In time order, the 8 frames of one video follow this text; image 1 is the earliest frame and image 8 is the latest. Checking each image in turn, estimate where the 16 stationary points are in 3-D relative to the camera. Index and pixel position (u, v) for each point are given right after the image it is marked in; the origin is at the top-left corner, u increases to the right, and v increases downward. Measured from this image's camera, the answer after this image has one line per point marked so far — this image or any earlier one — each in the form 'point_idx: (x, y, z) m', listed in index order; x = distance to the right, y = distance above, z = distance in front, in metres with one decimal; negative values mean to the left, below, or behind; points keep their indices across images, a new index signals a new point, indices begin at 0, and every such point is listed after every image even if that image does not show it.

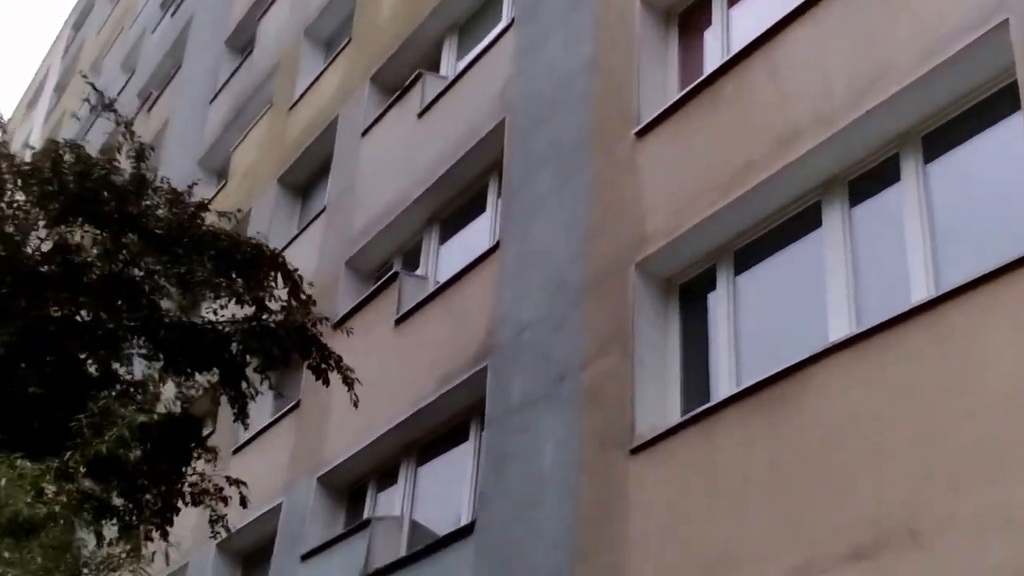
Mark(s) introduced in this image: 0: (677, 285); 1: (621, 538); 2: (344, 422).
0: (+1.1, 0.0, +7.7) m
1: (+0.6, -1.4, +6.7) m
2: (-1.6, -1.3, +10.9) m
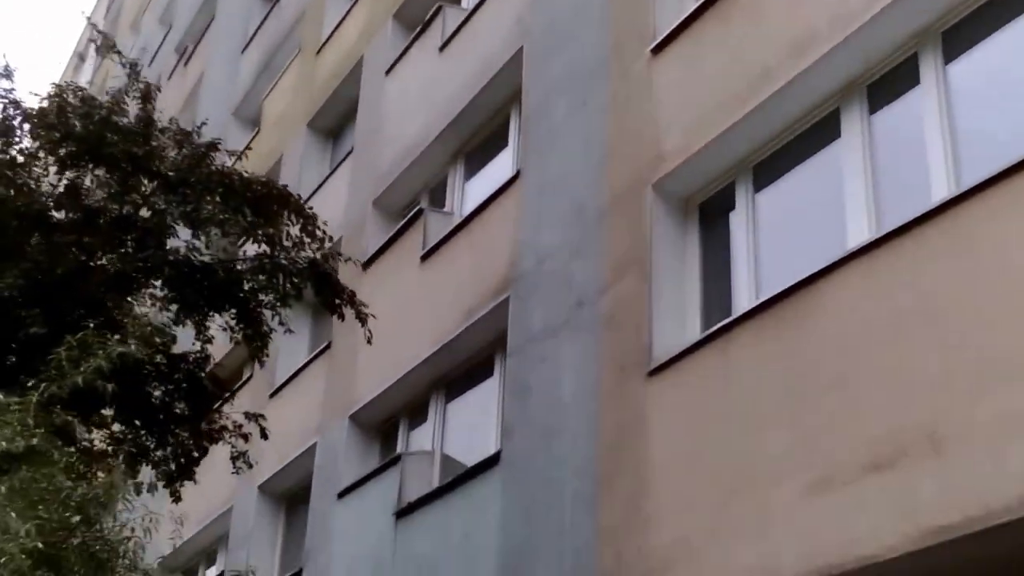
0: (+1.2, +0.5, +7.5) m
1: (+0.7, -1.0, +6.6) m
2: (-1.3, -0.7, +10.9) m
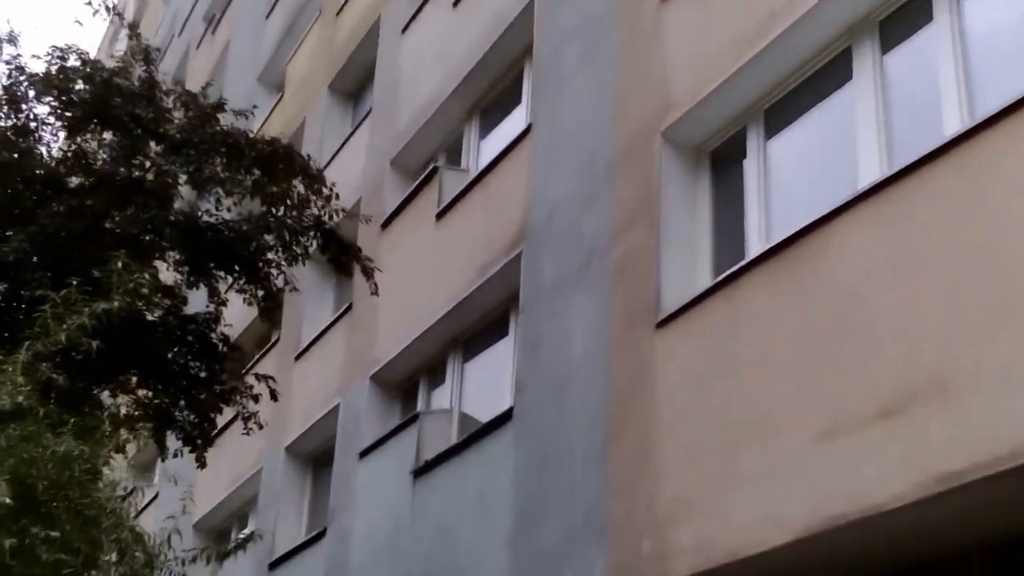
0: (+1.2, +0.9, +7.3) m
1: (+0.8, -0.7, +6.5) m
2: (-1.1, -0.3, +10.8) m
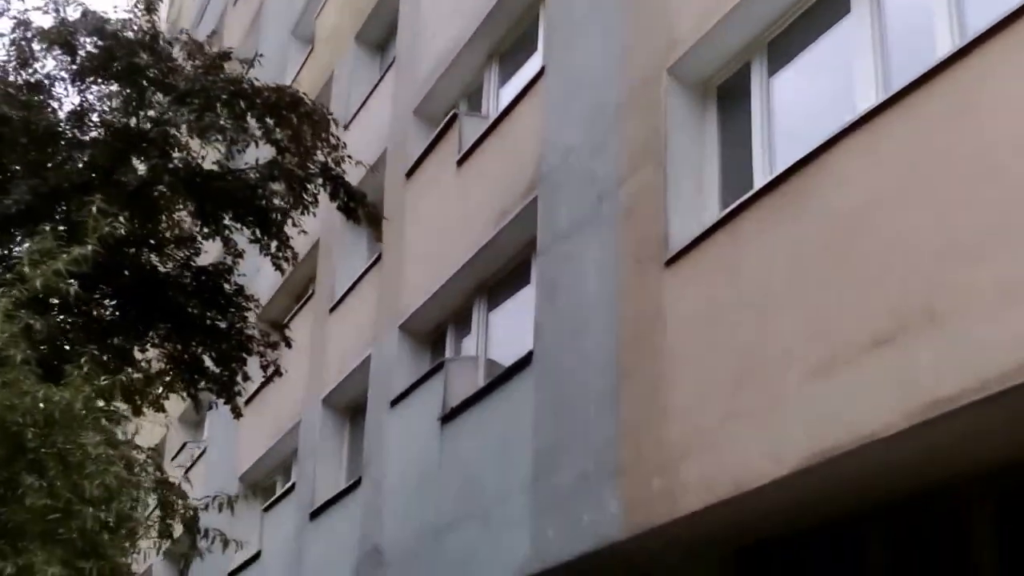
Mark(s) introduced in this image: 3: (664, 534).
0: (+1.3, +1.3, +7.2) m
1: (+0.8, -0.4, +6.5) m
2: (-0.9, +0.2, +10.9) m
3: (+0.8, -1.3, +6.2) m
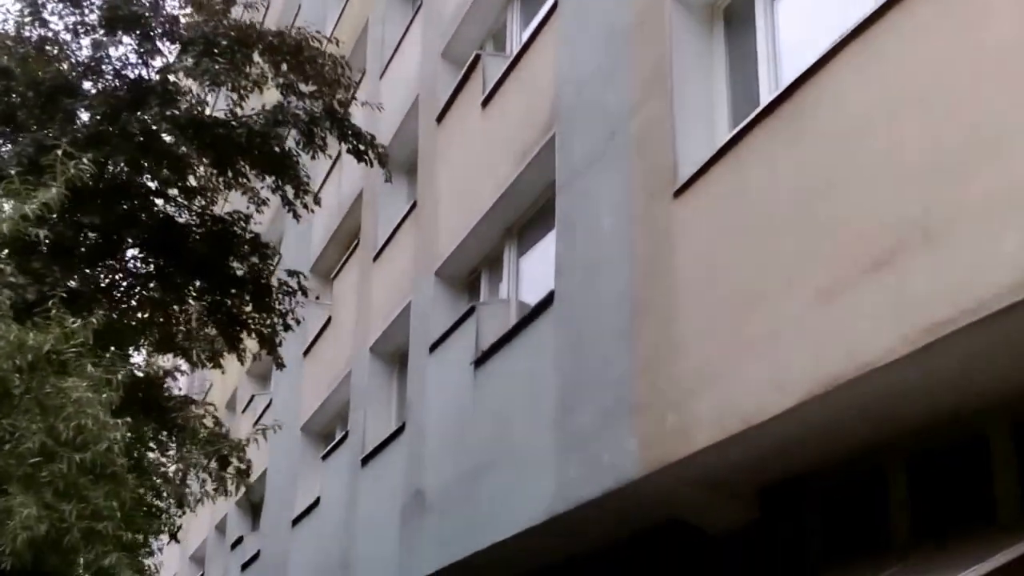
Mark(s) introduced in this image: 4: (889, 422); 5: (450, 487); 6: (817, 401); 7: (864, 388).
0: (+1.3, +1.7, +7.0) m
1: (+0.9, 0.0, +6.3) m
2: (-0.6, +0.7, +10.9) m
3: (+0.9, -1.0, +6.1) m
4: (+1.7, -0.6, +5.3) m
5: (-0.5, -1.6, +9.2) m
6: (+1.3, -0.5, +5.0) m
7: (+1.5, -0.4, +4.8) m
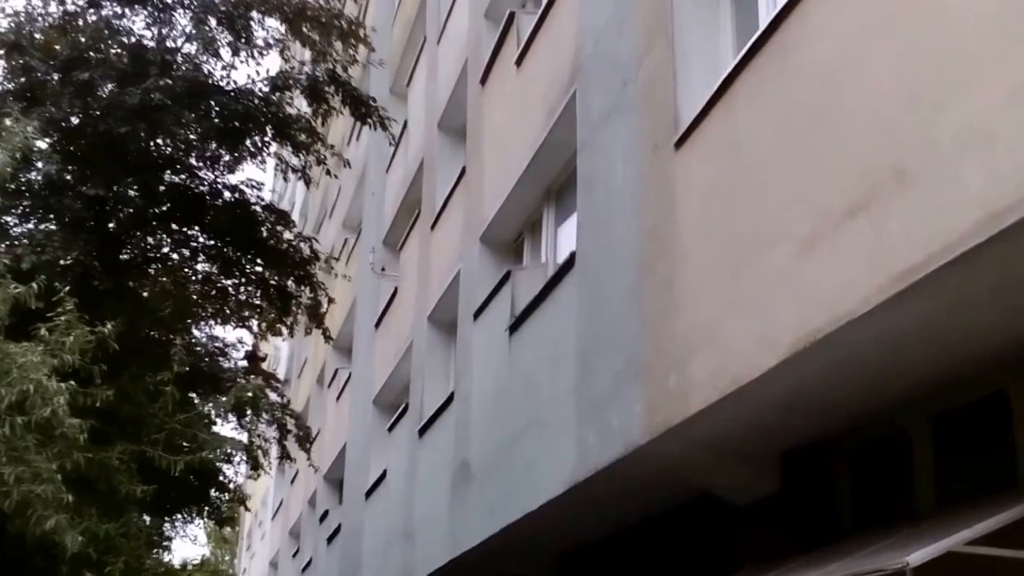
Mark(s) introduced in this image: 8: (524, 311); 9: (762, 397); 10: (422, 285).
0: (+1.2, +1.9, +6.5) m
1: (+0.8, +0.2, +6.0) m
2: (-0.2, +1.0, +10.6) m
3: (+0.9, -0.7, +5.8) m
4: (+1.6, -0.4, +4.9) m
5: (-0.2, -1.3, +9.0) m
6: (+1.2, -0.3, +4.6) m
7: (+1.3, -0.2, +4.4) m
8: (+0.1, -0.2, +8.8) m
9: (+1.1, -0.5, +5.1) m
10: (-1.0, 0.0, +13.4) m
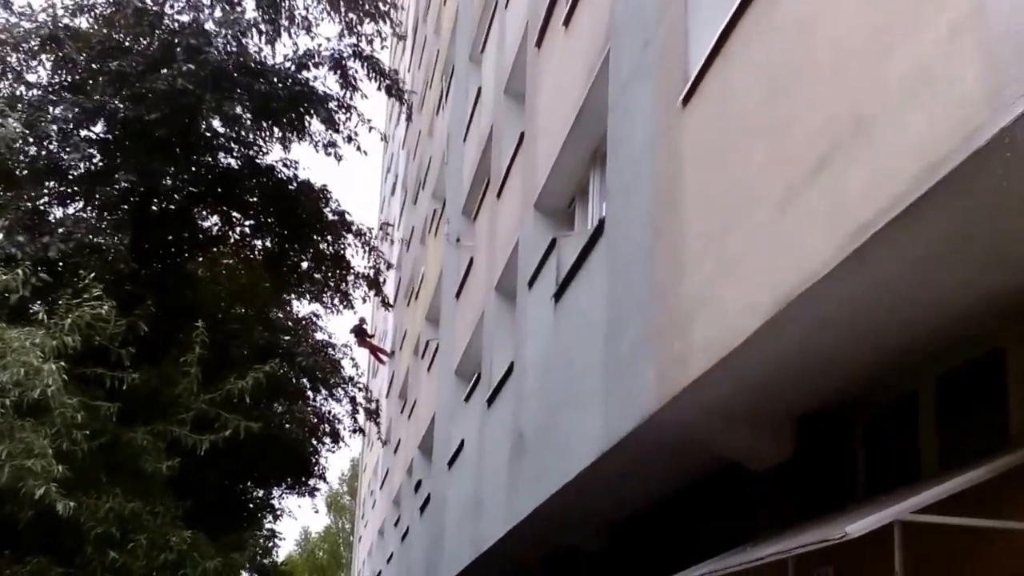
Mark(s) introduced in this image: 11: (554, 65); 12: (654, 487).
0: (+1.2, +2.2, +6.2) m
1: (+0.8, +0.4, +5.8) m
2: (+0.3, +1.3, +10.5) m
3: (+0.9, -0.6, +5.6) m
4: (+1.5, -0.2, +4.6) m
5: (+0.2, -1.1, +9.0) m
6: (+1.0, -0.1, +4.4) m
7: (+1.1, -0.1, +4.2) m
8: (+0.4, +0.1, +8.7) m
9: (+1.0, -0.3, +4.9) m
10: (-0.2, +0.4, +13.3) m
11: (+0.4, +2.0, +10.4) m
12: (+0.9, -1.3, +7.4) m
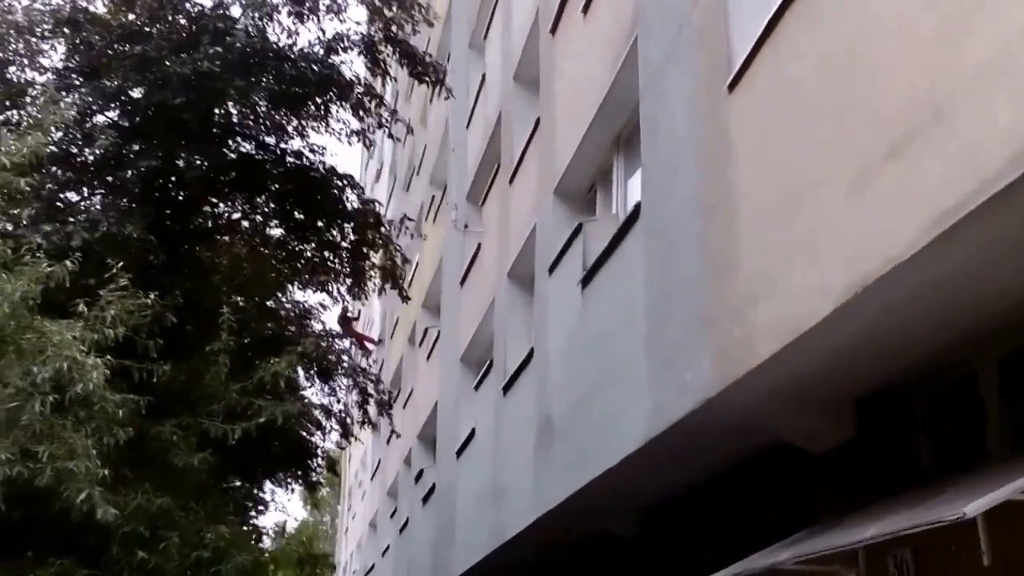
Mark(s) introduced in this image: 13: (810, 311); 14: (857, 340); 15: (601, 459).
0: (+1.5, +2.2, +6.2) m
1: (+1.1, +0.5, +5.8) m
2: (+0.5, +1.4, +10.4) m
3: (+1.2, -0.5, +5.6) m
4: (+1.8, -0.1, +4.6) m
5: (+0.4, -1.0, +8.9) m
6: (+1.3, -0.1, +4.4) m
7: (+1.4, 0.0, +4.2) m
8: (+0.6, +0.2, +8.6) m
9: (+1.3, -0.2, +4.9) m
10: (-0.1, +0.5, +13.3) m
11: (+0.5, +2.1, +10.4) m
12: (+1.1, -1.2, +7.4) m
13: (+1.2, -0.1, +4.7) m
14: (+1.5, -0.2, +4.8) m
15: (+0.6, -1.1, +7.7) m
